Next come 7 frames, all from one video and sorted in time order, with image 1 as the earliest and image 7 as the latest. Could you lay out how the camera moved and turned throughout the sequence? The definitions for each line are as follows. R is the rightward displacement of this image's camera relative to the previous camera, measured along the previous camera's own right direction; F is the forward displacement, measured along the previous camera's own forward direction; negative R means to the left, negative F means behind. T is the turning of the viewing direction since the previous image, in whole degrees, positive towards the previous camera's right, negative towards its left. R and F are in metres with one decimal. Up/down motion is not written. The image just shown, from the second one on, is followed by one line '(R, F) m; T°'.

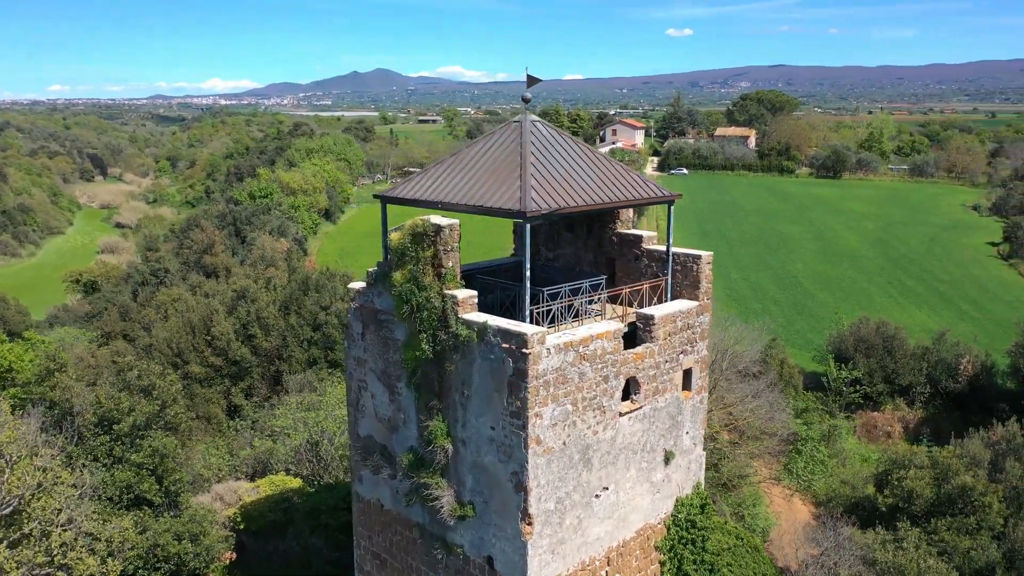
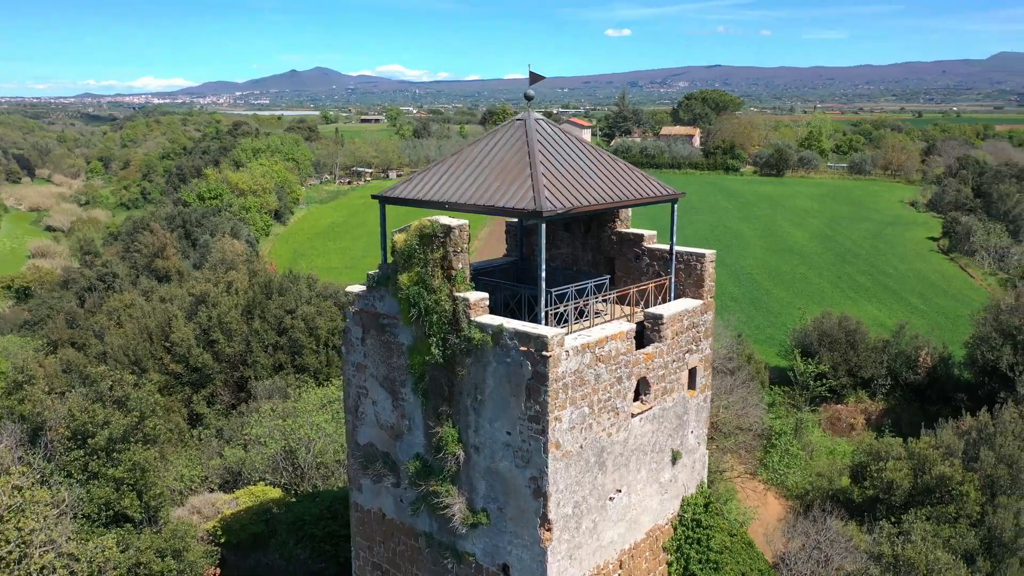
(-0.8, +0.2) m; +4°
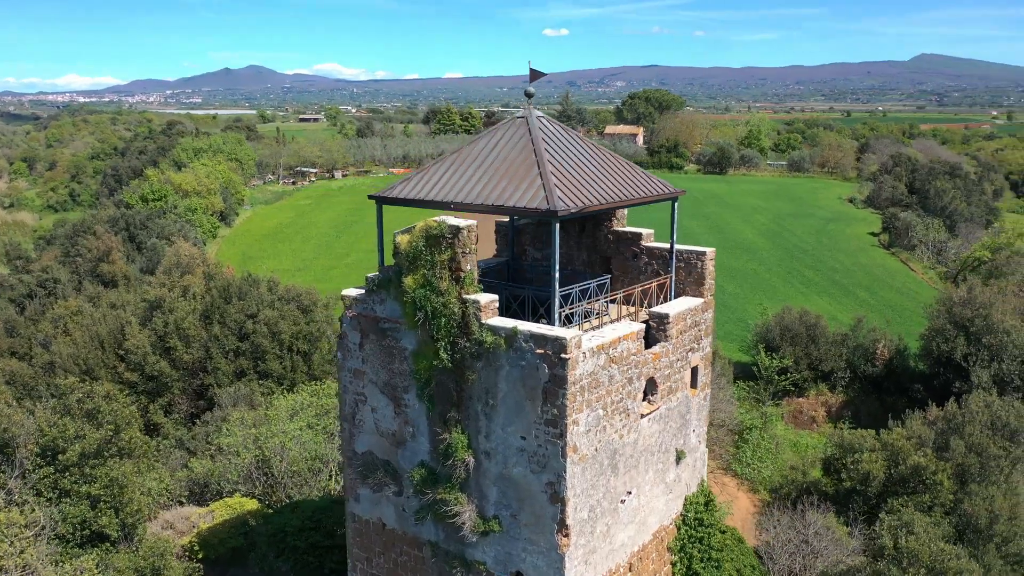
(-0.8, +0.2) m; +4°
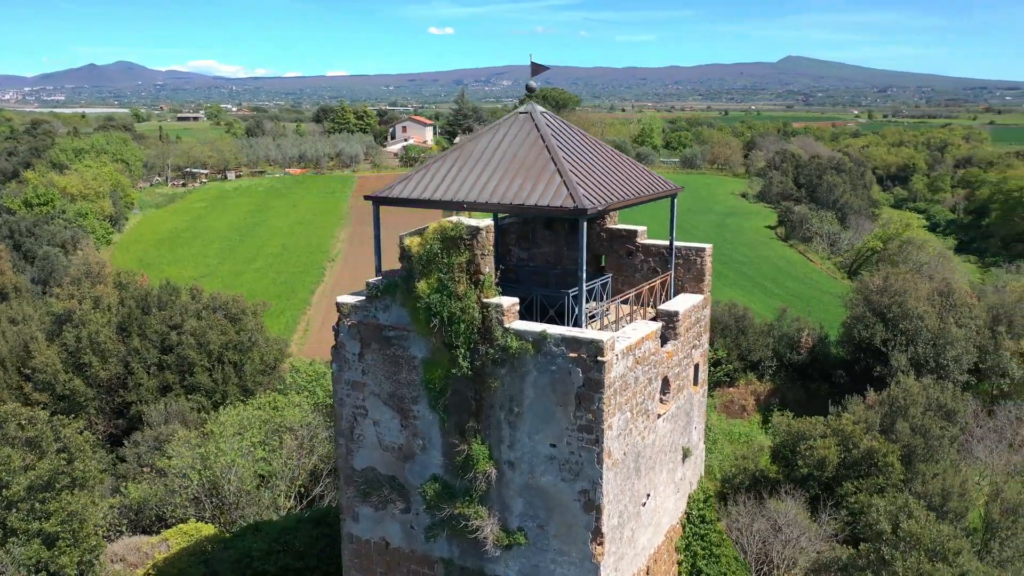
(-1.4, +0.5) m; +7°
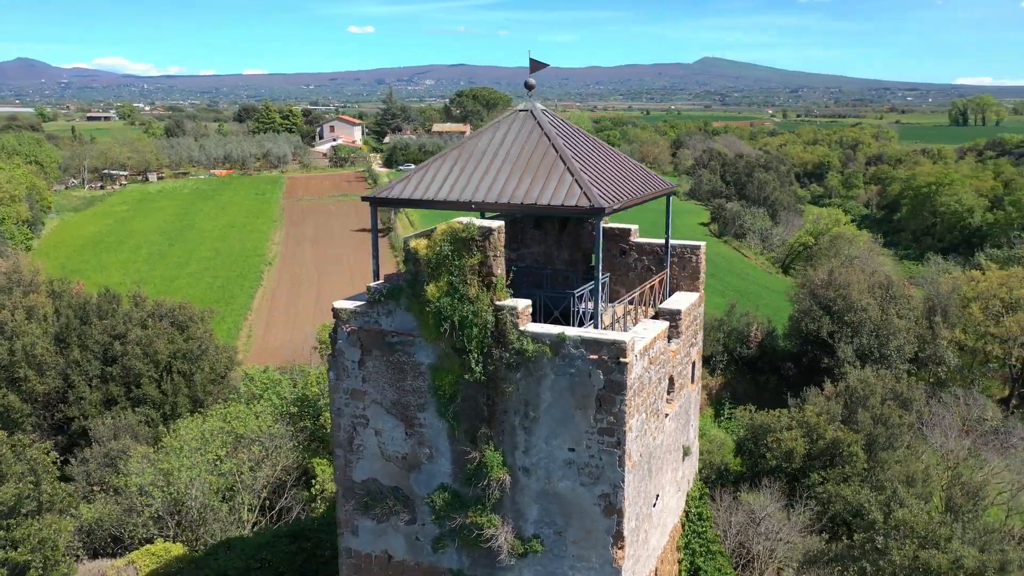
(-0.9, +0.3) m; +5°
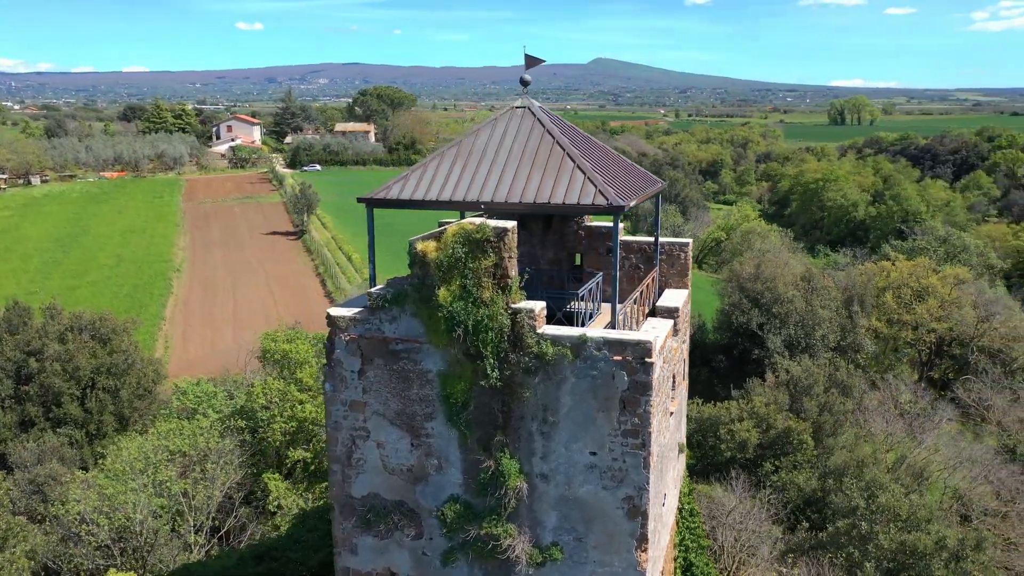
(-1.1, +0.3) m; +7°
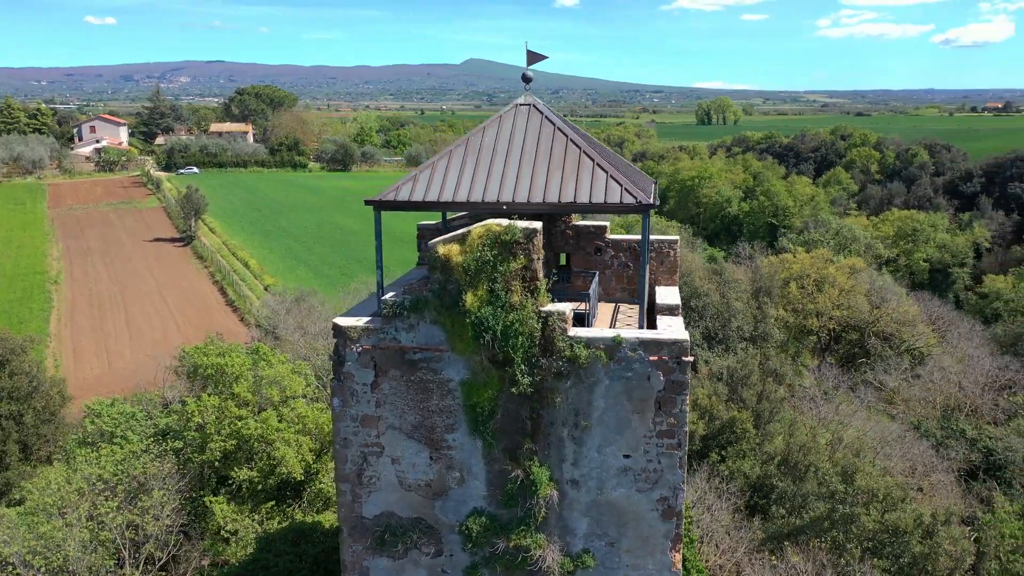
(-1.4, +0.4) m; +8°
